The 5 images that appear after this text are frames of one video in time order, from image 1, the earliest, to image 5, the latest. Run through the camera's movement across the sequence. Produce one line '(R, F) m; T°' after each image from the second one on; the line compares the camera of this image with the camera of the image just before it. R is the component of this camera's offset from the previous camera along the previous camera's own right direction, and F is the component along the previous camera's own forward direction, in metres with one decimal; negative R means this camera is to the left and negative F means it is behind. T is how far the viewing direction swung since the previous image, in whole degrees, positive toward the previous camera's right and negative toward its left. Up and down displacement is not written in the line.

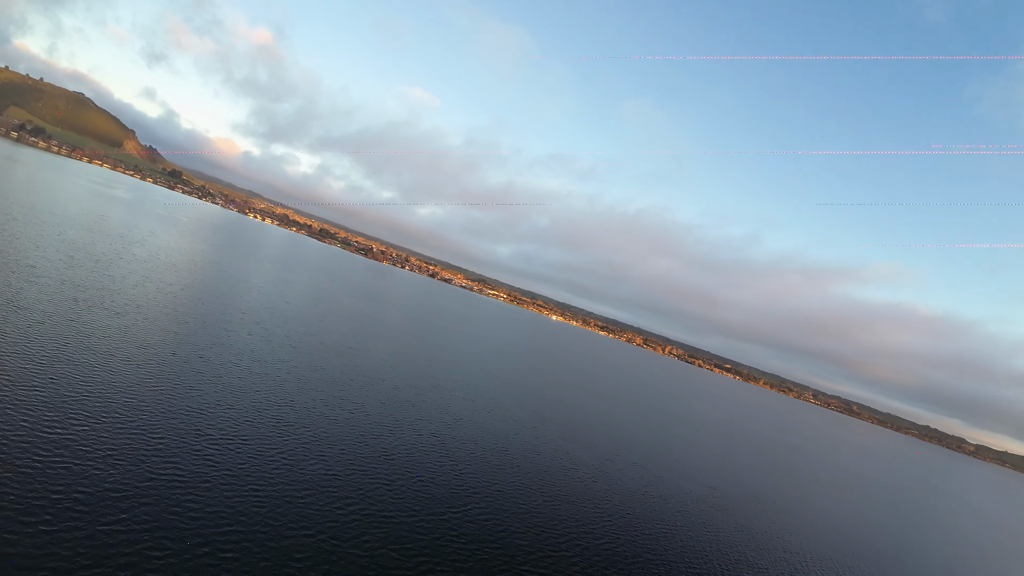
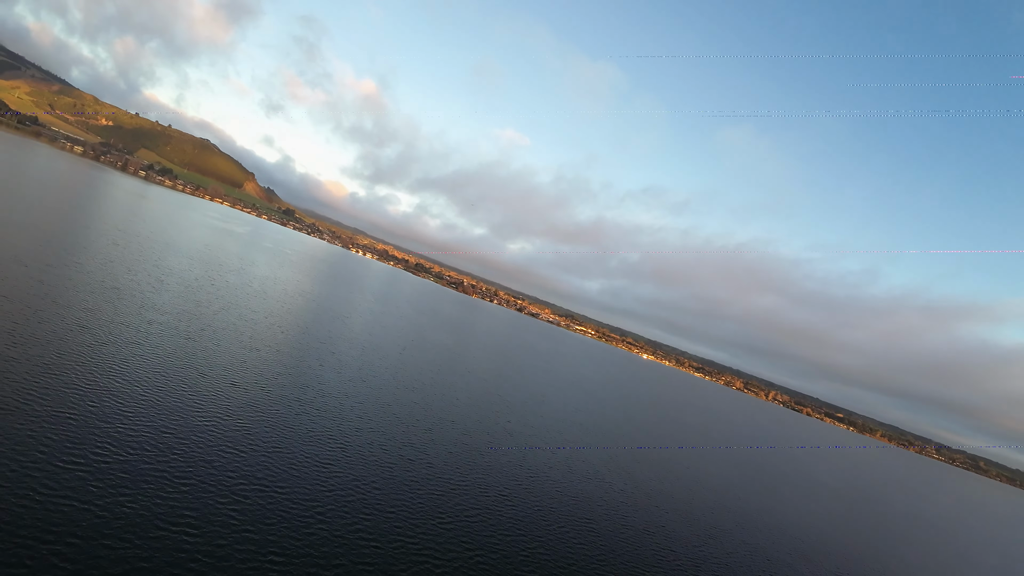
(+0.2, +4.2) m; -9°
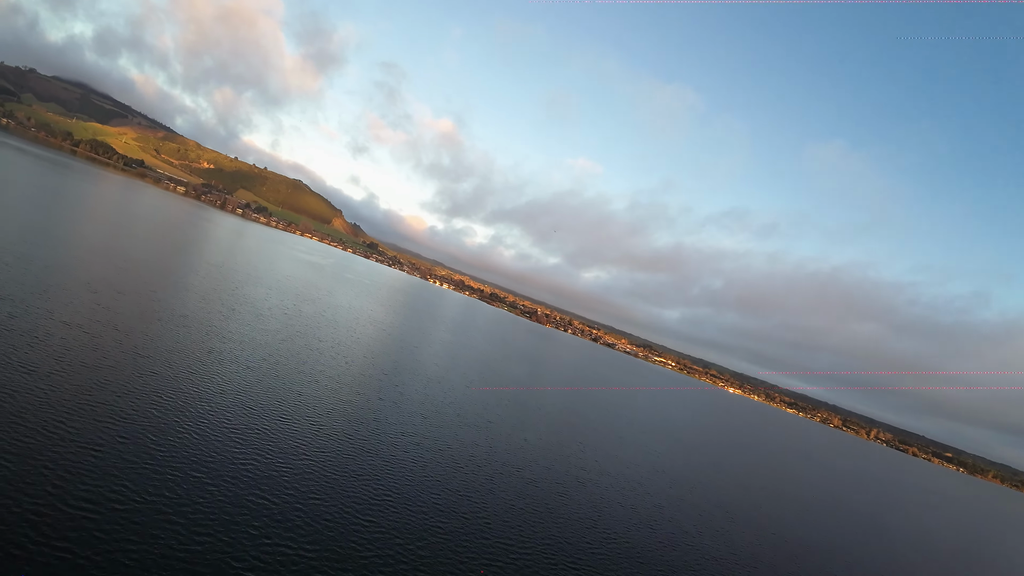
(+0.2, +3.3) m; -8°
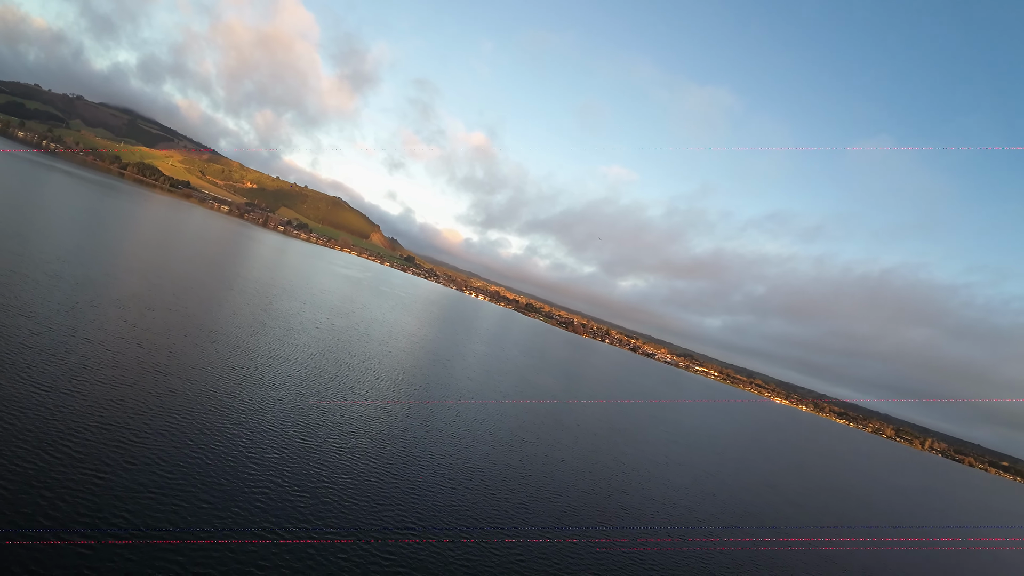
(+0.1, +1.5) m; -4°
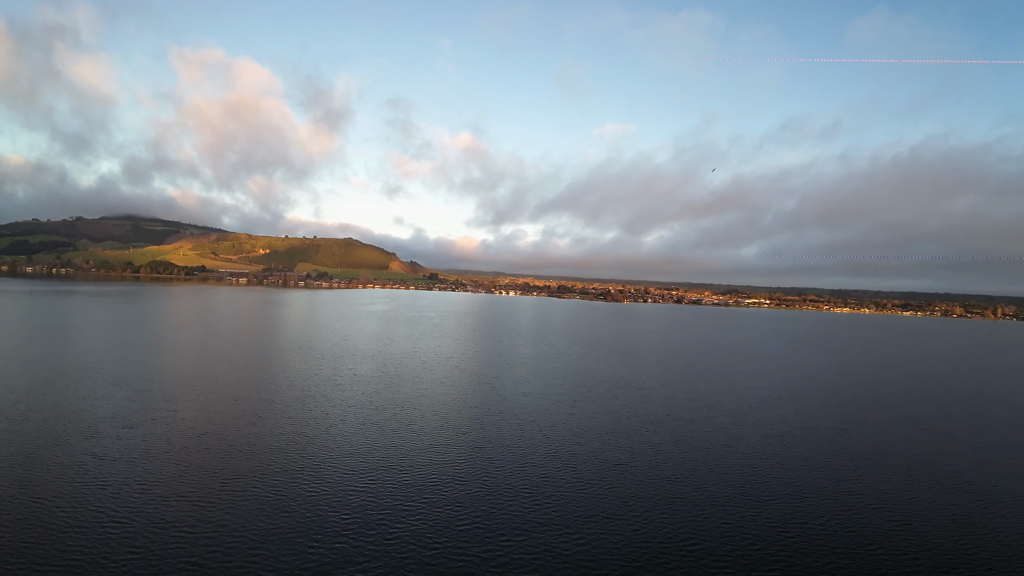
(-0.1, +3.0) m; -3°
